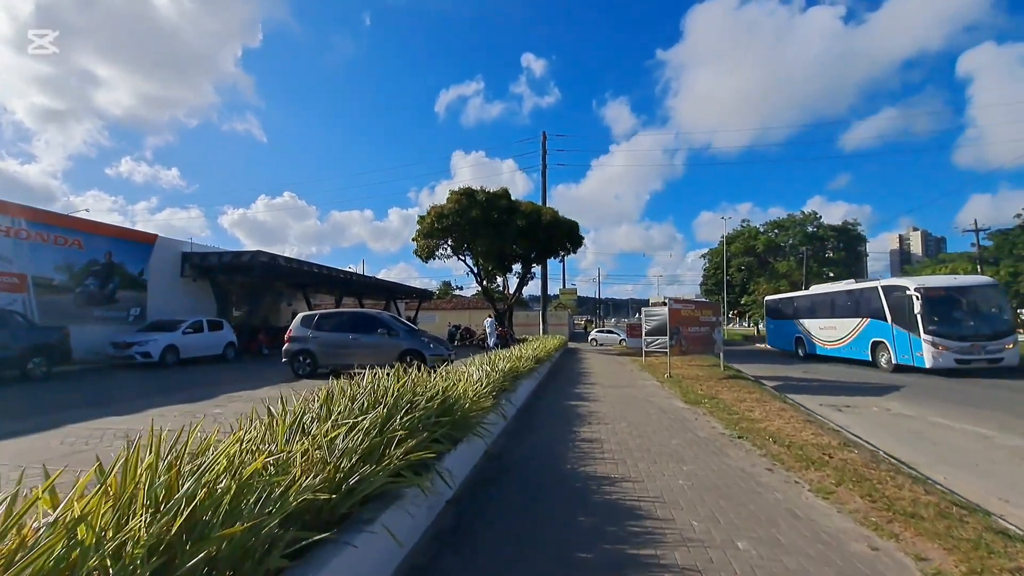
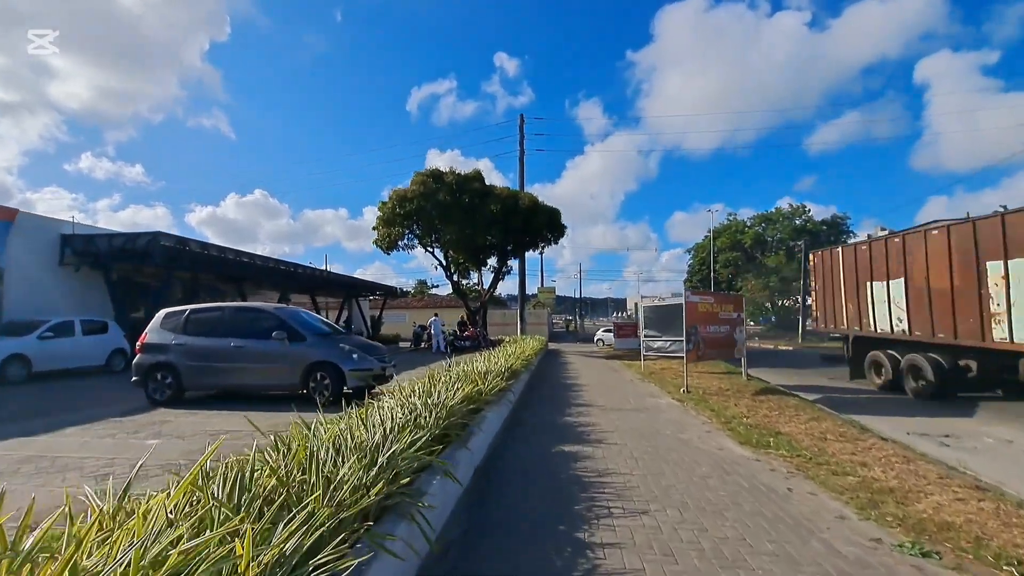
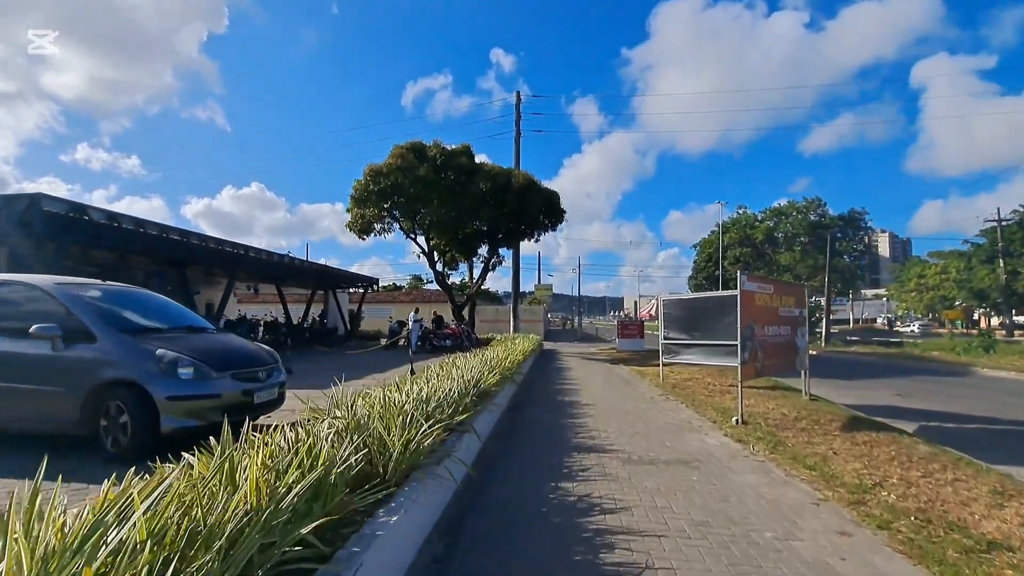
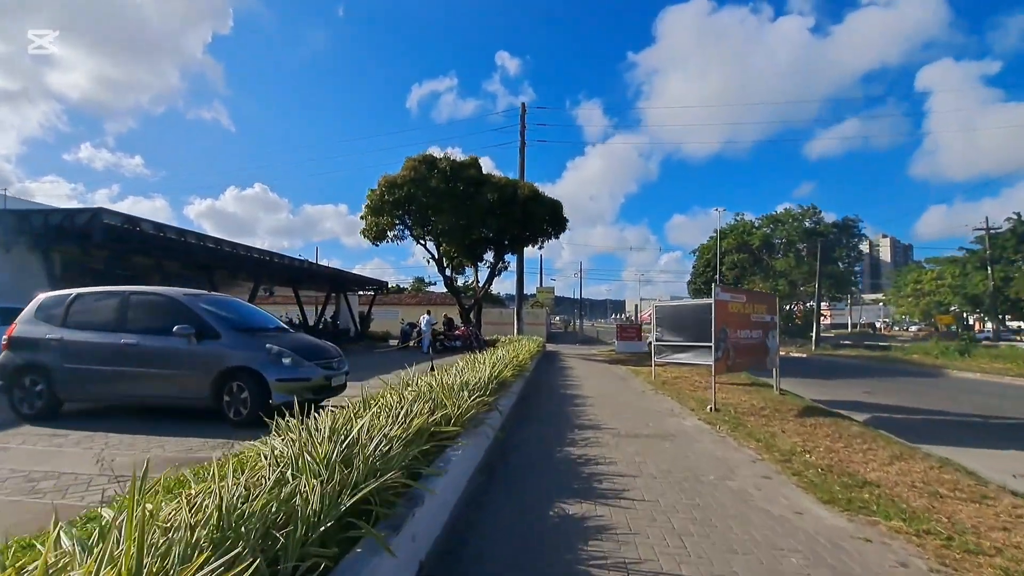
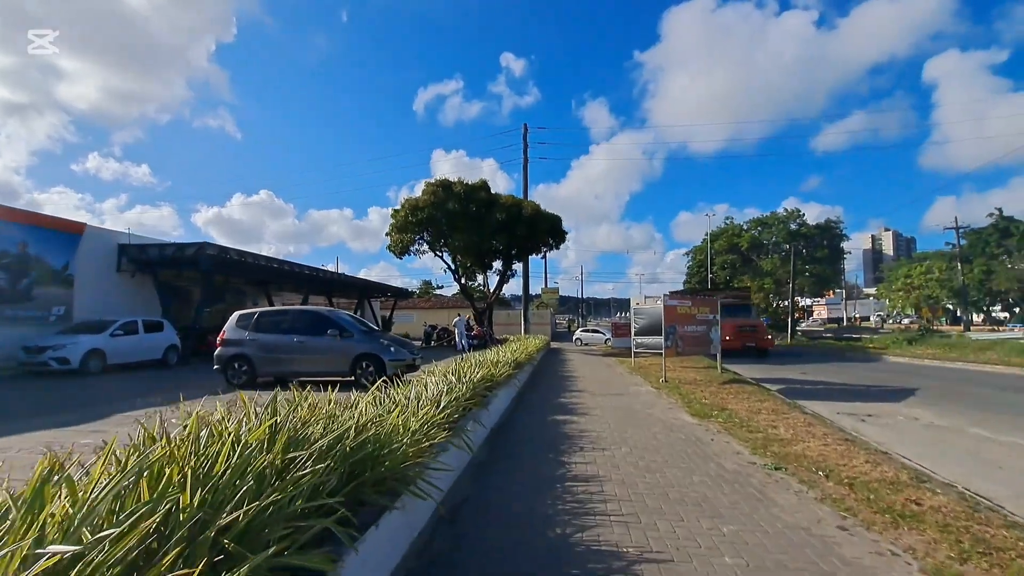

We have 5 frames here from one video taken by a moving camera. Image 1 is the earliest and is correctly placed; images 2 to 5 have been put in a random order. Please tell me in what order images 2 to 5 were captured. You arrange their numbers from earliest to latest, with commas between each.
5, 2, 4, 3
